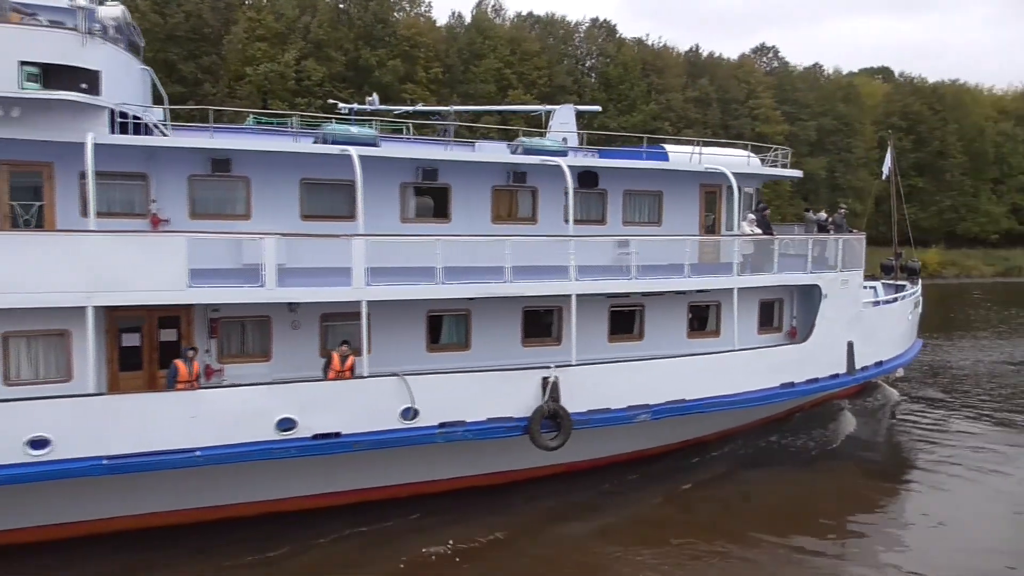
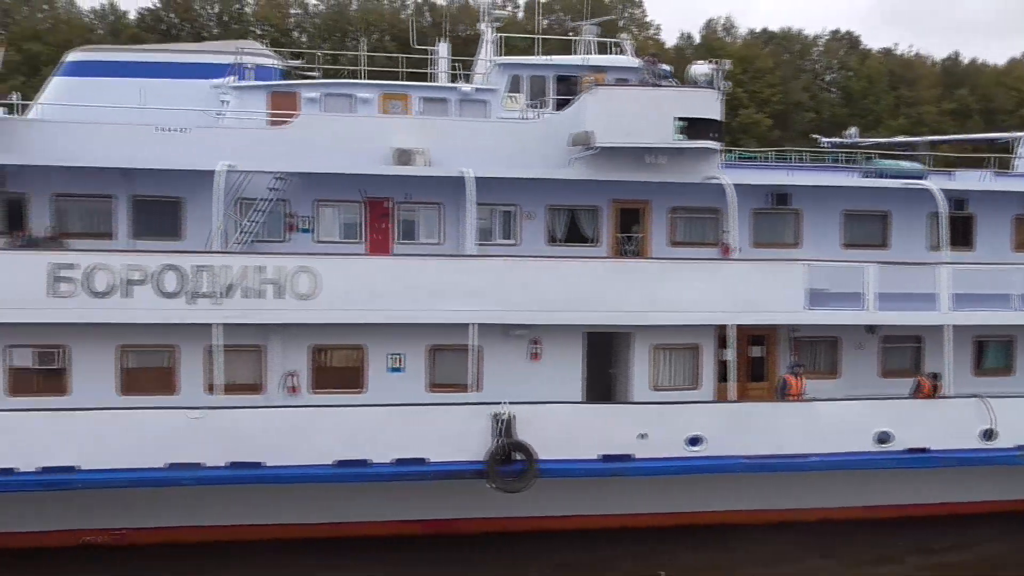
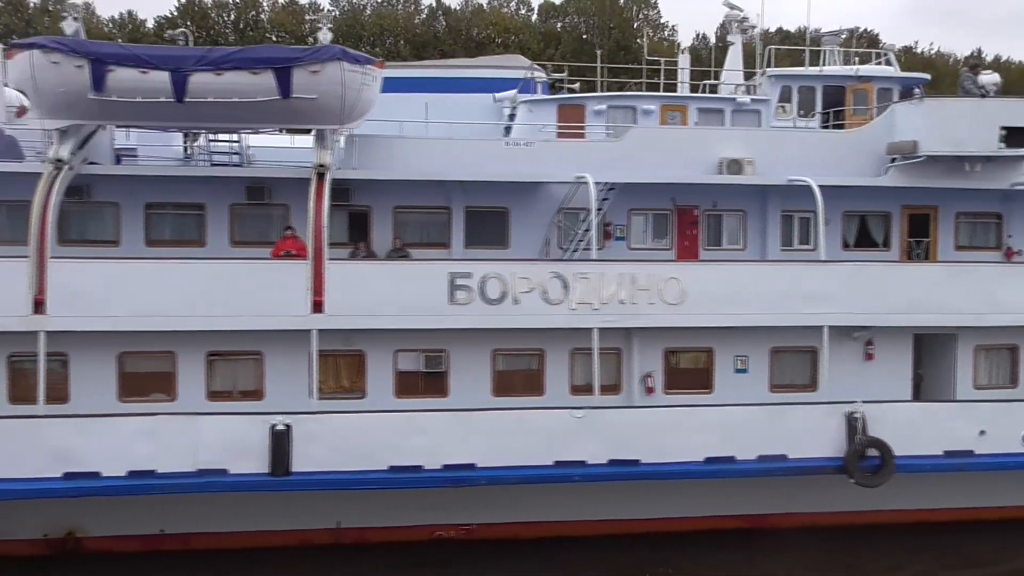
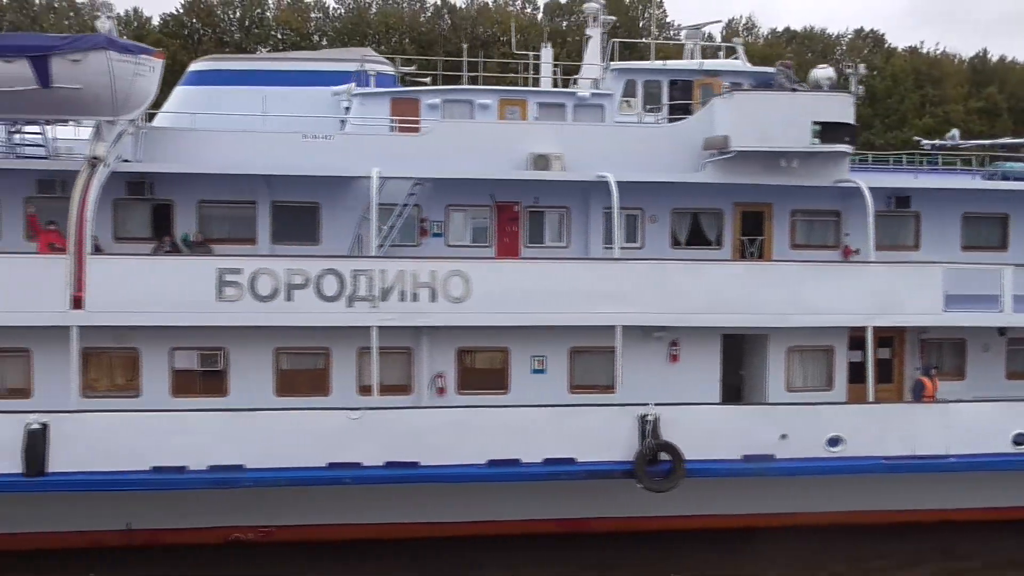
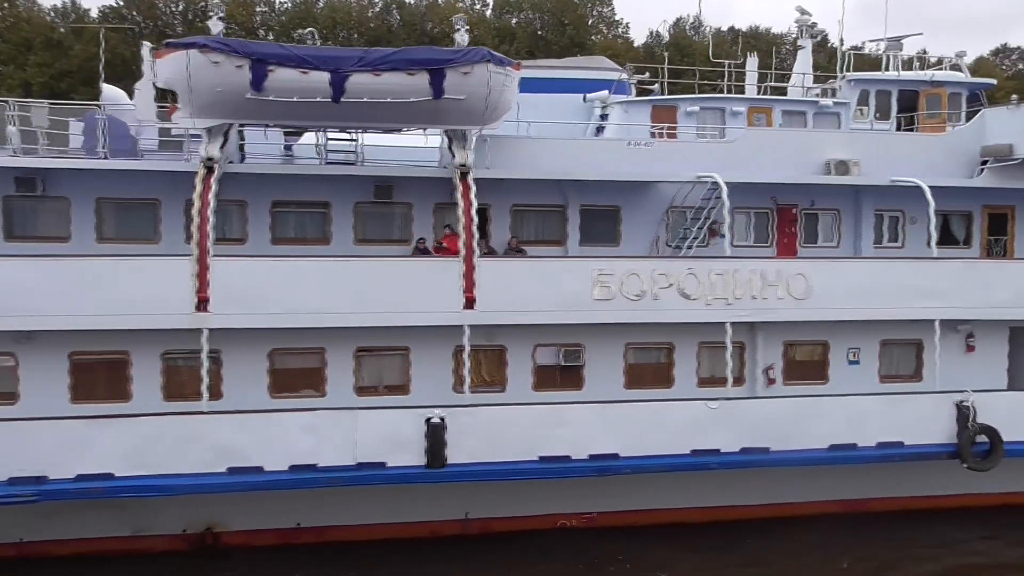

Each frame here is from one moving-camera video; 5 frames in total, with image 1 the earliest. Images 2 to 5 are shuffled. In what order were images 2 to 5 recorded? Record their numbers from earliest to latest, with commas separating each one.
2, 4, 3, 5
